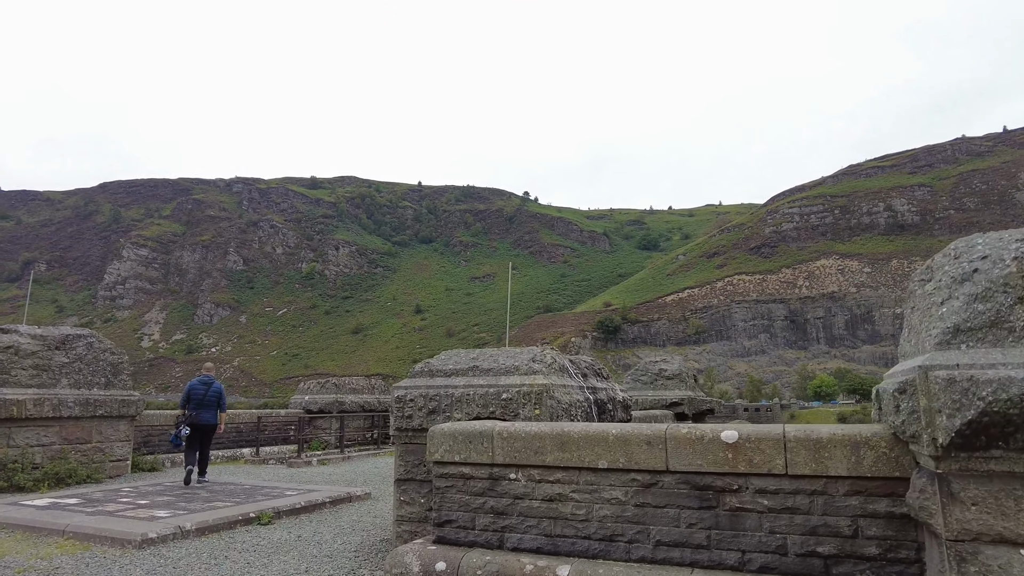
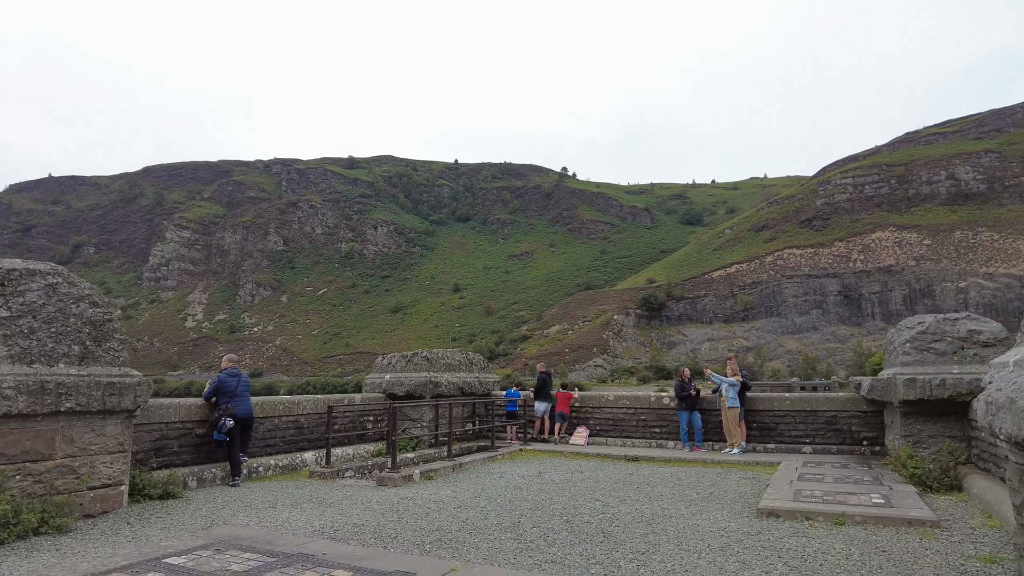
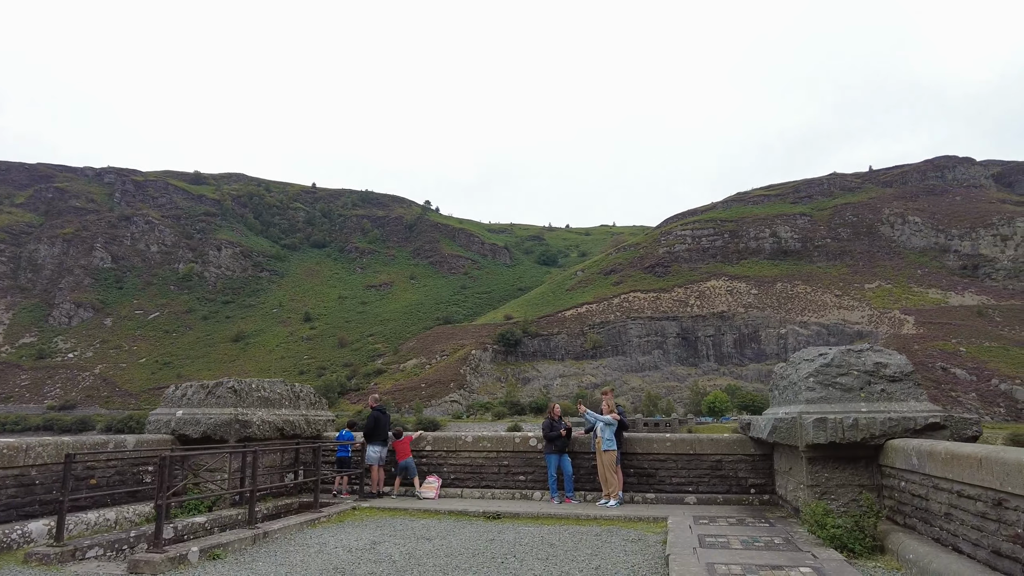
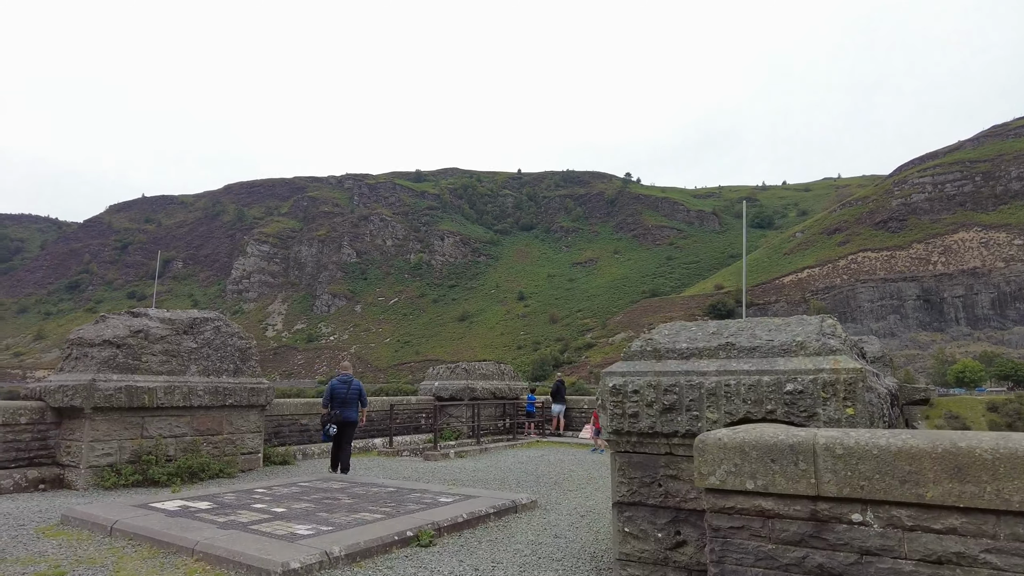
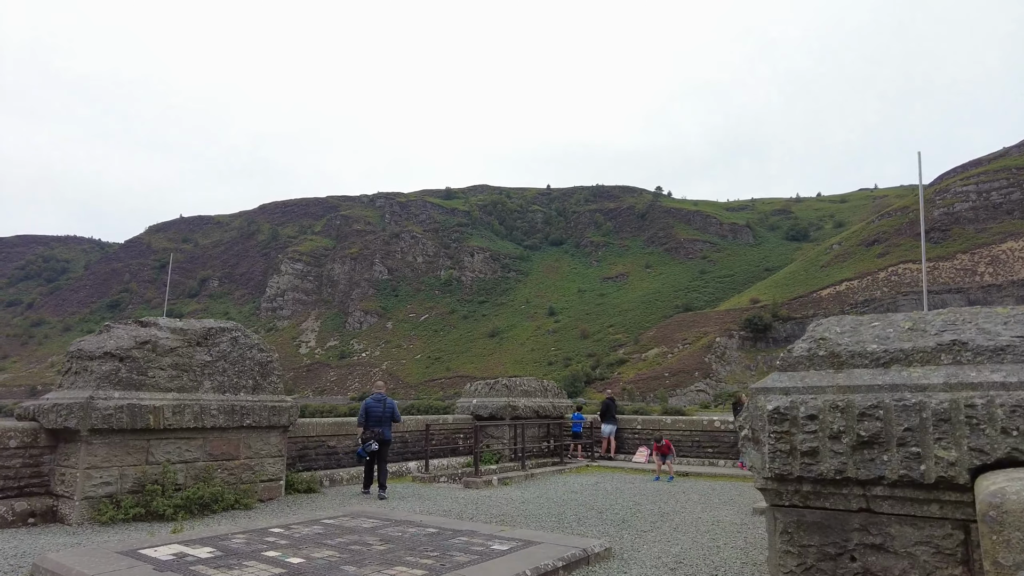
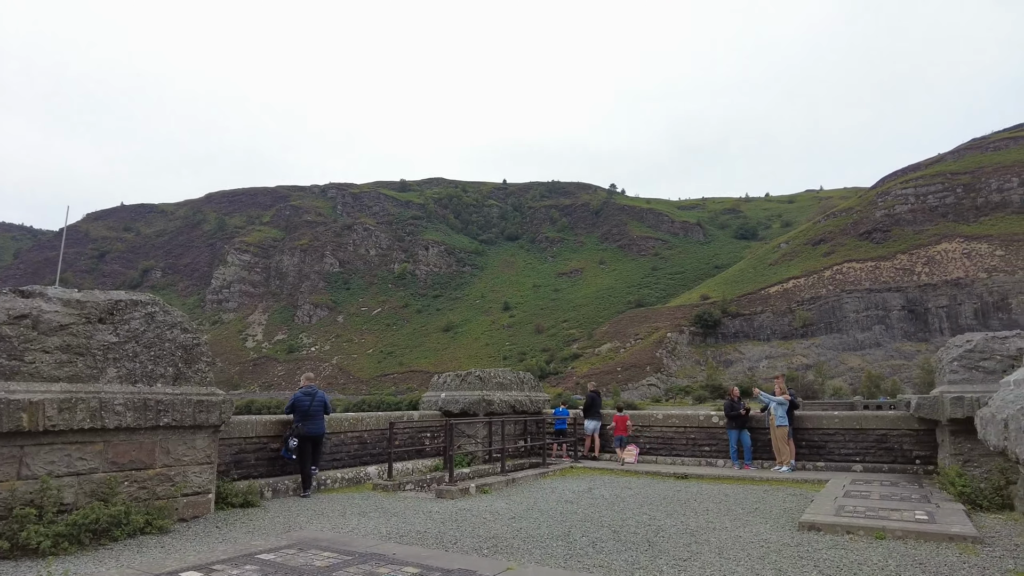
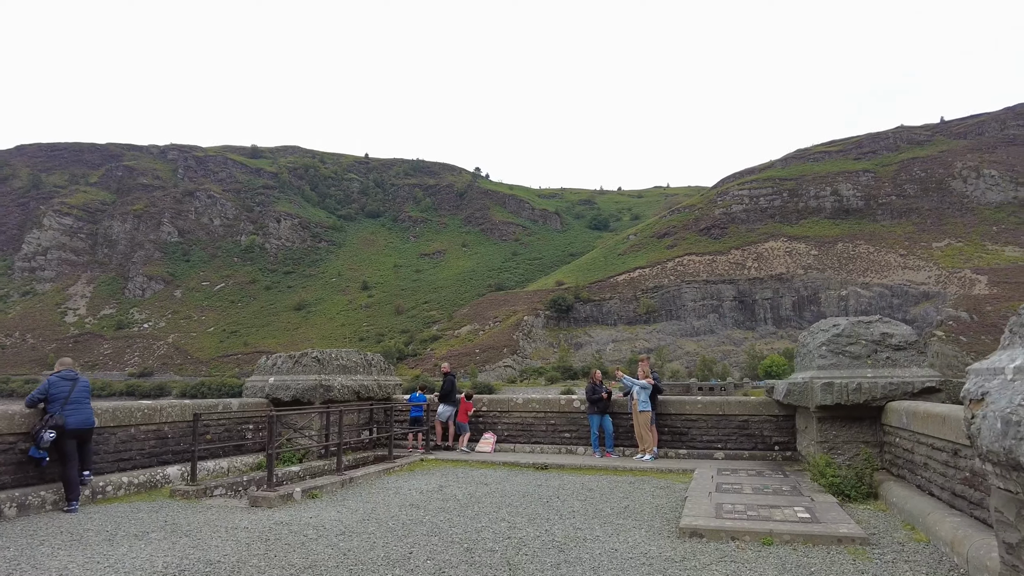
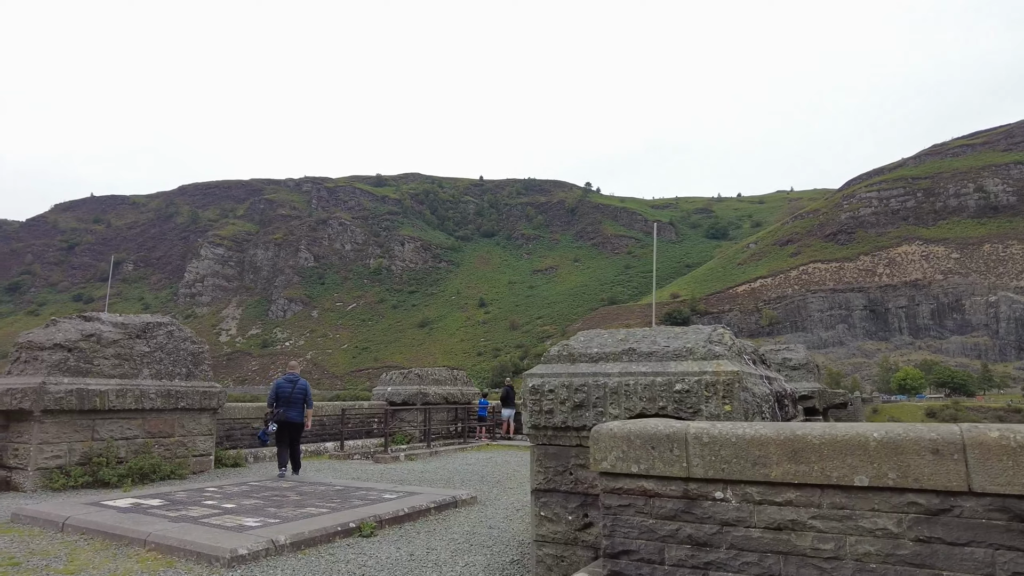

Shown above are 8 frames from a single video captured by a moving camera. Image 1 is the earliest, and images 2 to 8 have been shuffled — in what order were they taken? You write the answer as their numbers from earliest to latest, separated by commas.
8, 4, 5, 6, 2, 7, 3
